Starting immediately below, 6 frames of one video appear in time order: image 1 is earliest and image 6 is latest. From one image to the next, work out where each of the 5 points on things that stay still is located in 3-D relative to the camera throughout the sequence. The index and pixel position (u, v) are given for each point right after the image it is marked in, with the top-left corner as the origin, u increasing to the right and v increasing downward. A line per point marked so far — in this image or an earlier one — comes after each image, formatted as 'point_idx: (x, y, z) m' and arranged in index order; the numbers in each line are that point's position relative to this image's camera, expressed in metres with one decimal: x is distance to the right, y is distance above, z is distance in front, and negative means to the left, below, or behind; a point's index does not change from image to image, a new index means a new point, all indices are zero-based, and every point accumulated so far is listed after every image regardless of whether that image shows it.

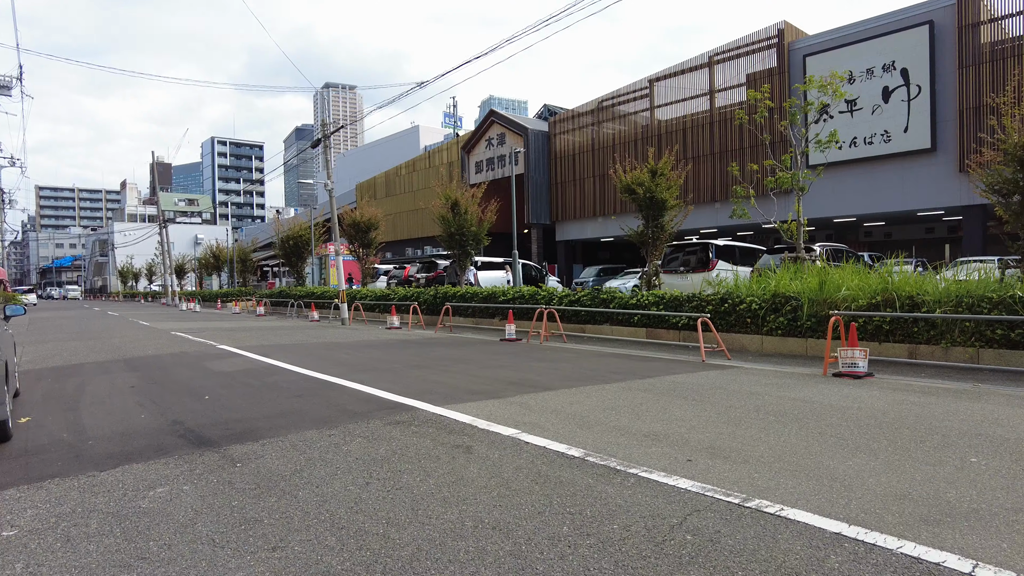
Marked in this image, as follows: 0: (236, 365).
0: (-4.7, -1.3, +10.5) m
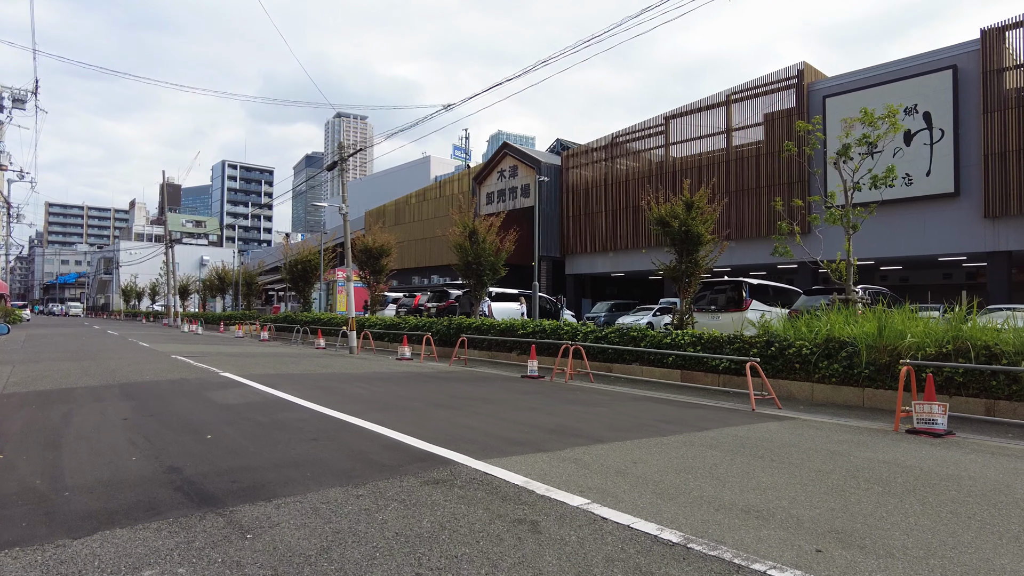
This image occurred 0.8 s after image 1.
0: (-4.2, -1.7, +9.5) m
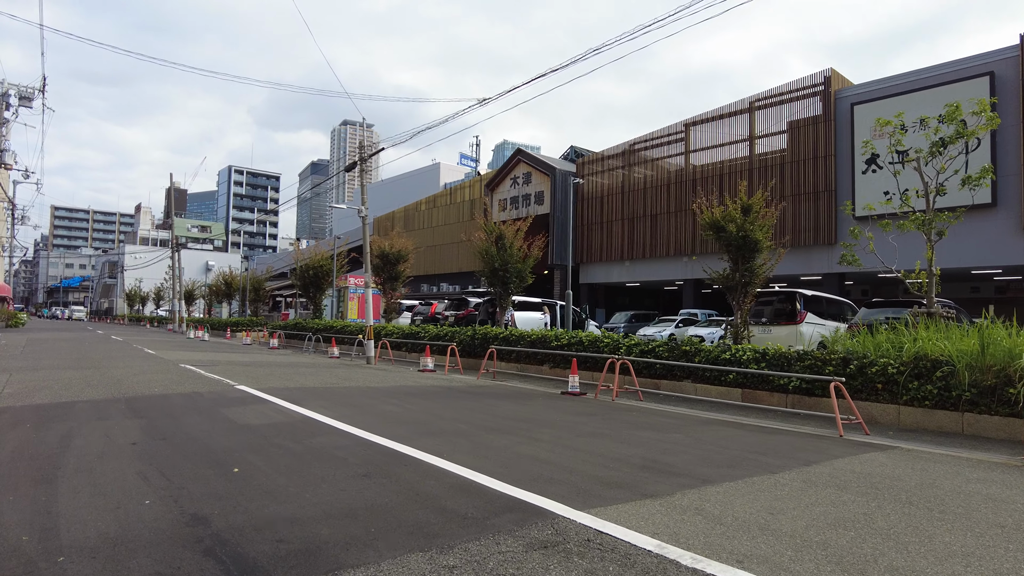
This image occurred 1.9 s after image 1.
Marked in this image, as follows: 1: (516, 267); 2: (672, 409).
0: (-3.4, -1.7, +8.3) m
1: (+0.1, +0.7, +19.8) m
2: (+2.9, -2.2, +11.3) m
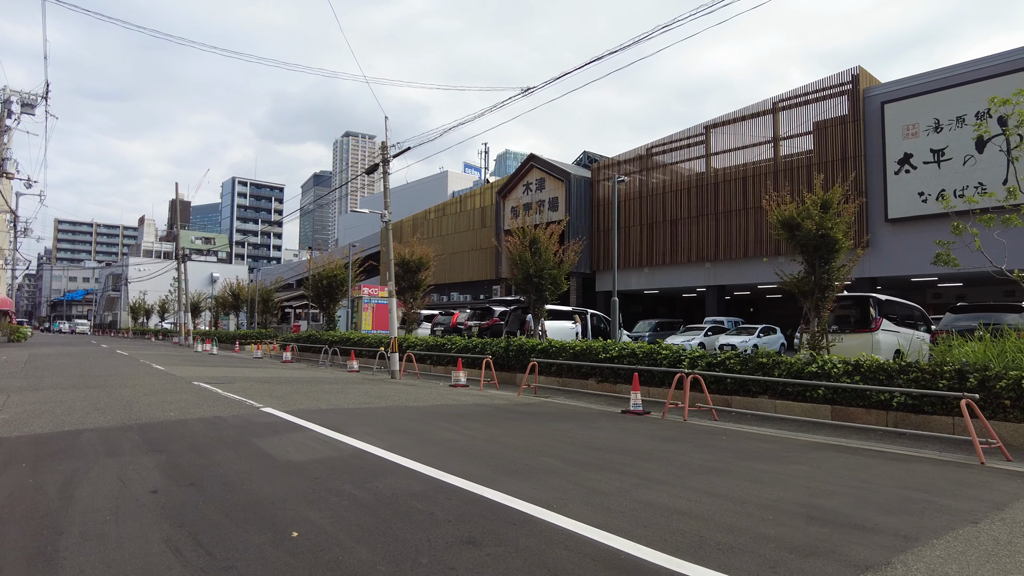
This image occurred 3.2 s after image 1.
0: (-2.3, -1.8, +7.0) m
1: (+1.2, +0.4, +18.4) m
2: (+4.0, -2.3, +9.9) m
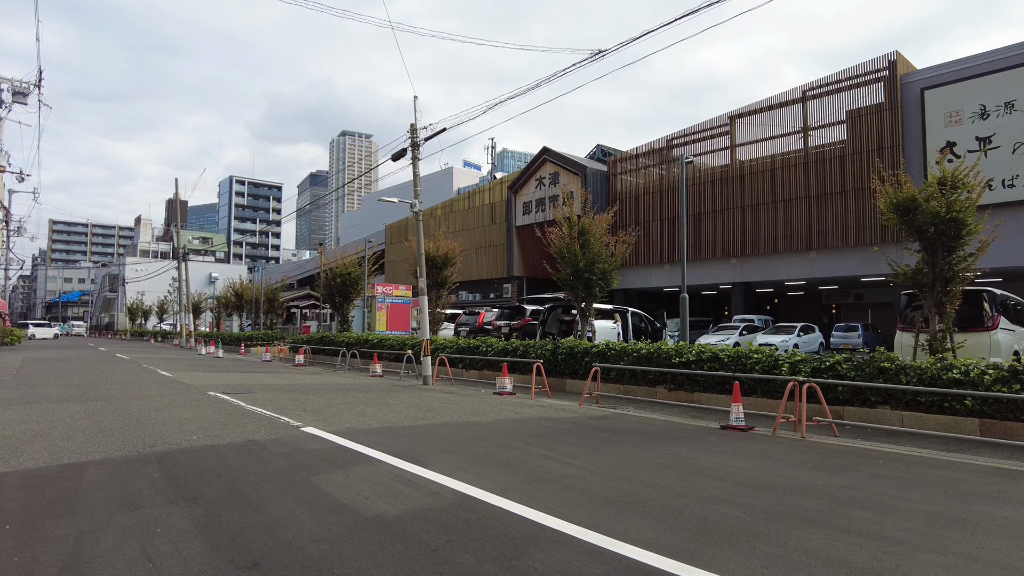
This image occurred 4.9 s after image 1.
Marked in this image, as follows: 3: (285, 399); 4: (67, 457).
0: (-1.0, -1.7, +5.2) m
1: (+2.4, +0.6, +16.7) m
2: (+5.3, -2.2, +8.1) m
3: (-4.7, -2.2, +12.3) m
4: (-5.0, -1.9, +6.9) m
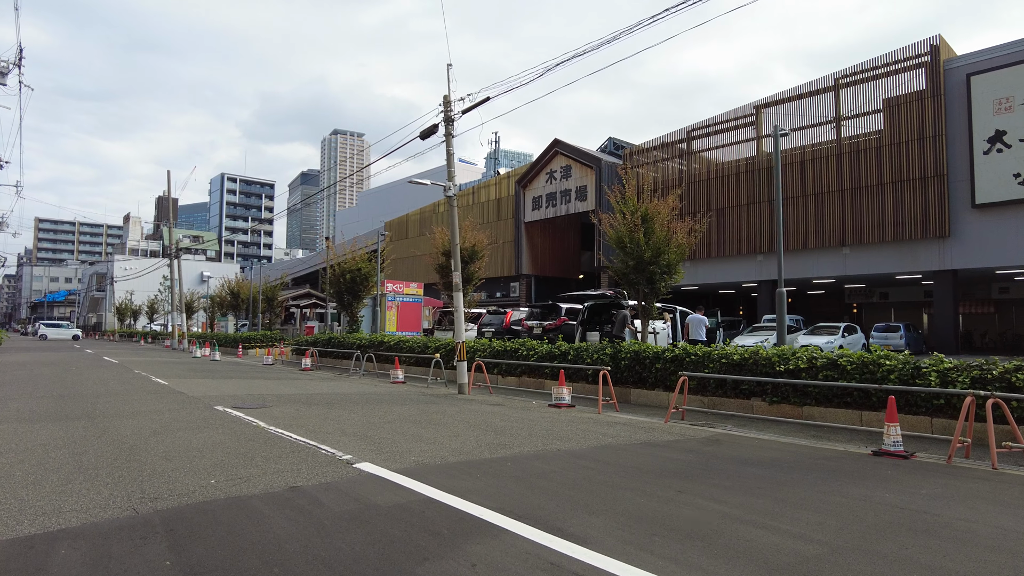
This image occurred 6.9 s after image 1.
0: (+0.4, -1.6, +3.0) m
1: (+3.7, +0.7, +14.5) m
2: (+6.6, -2.1, +6.0) m
3: (-3.4, -2.1, +10.1) m
4: (-3.7, -1.8, +4.6) m
